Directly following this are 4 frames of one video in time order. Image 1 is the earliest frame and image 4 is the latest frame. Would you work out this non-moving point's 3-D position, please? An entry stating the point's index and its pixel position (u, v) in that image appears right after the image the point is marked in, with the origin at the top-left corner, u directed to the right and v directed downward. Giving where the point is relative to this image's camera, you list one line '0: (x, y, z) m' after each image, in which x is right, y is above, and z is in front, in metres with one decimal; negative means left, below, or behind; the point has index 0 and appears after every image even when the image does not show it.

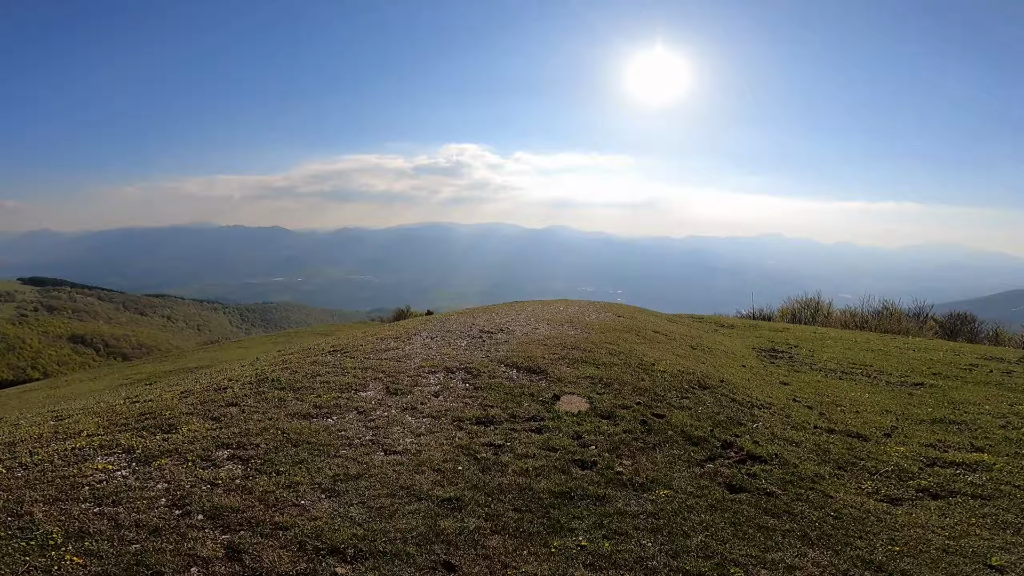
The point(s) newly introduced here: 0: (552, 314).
0: (+1.1, -0.8, +13.9) m
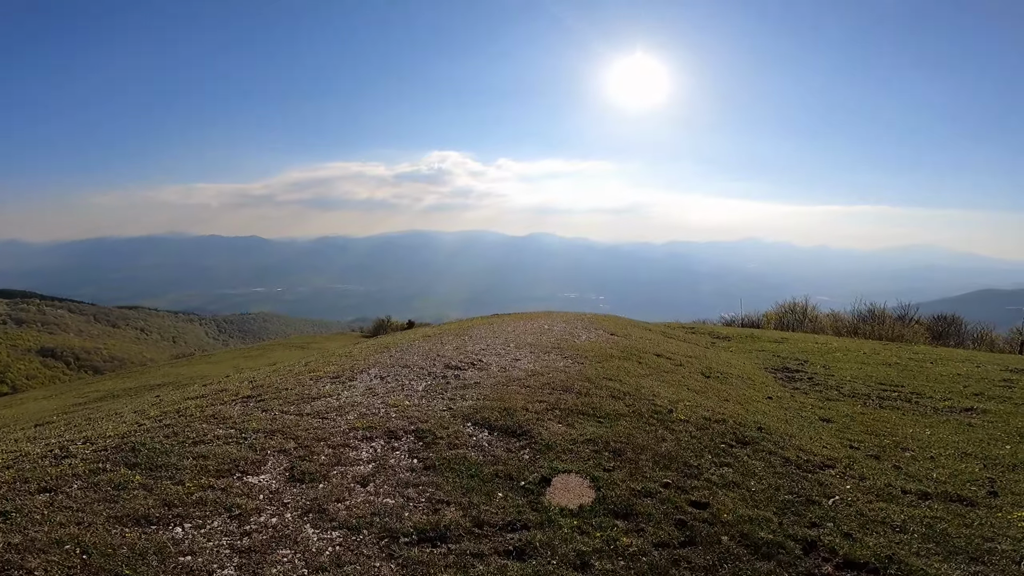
0: (+0.5, -1.2, +11.6) m
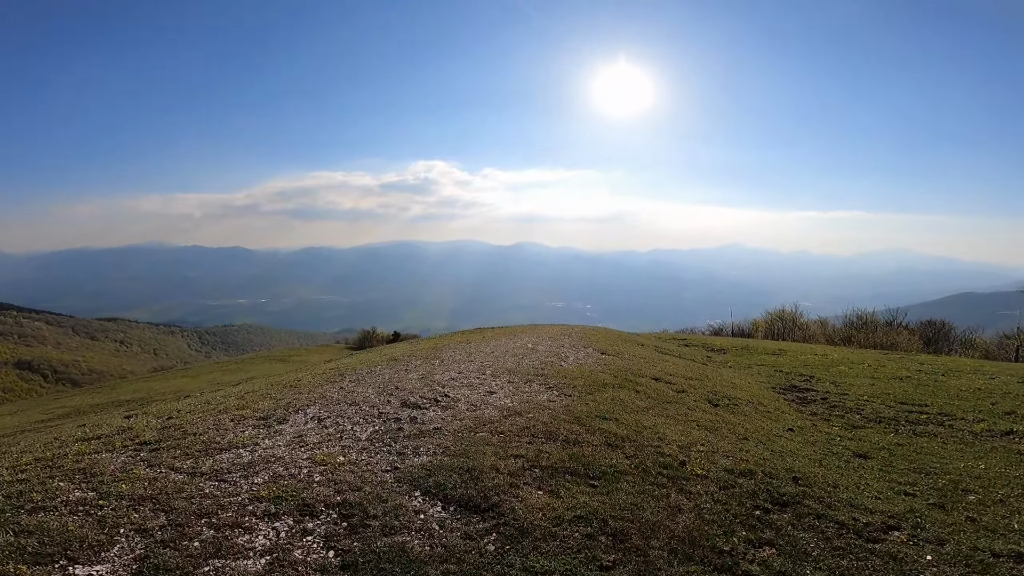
0: (0.0, -1.5, +10.2) m
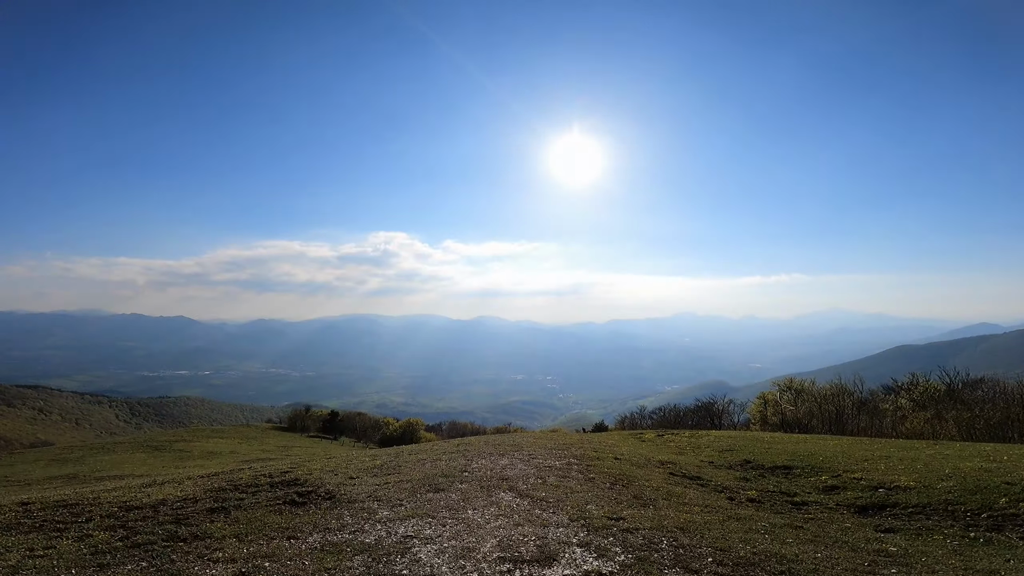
0: (-0.7, -5.8, +20.4) m
